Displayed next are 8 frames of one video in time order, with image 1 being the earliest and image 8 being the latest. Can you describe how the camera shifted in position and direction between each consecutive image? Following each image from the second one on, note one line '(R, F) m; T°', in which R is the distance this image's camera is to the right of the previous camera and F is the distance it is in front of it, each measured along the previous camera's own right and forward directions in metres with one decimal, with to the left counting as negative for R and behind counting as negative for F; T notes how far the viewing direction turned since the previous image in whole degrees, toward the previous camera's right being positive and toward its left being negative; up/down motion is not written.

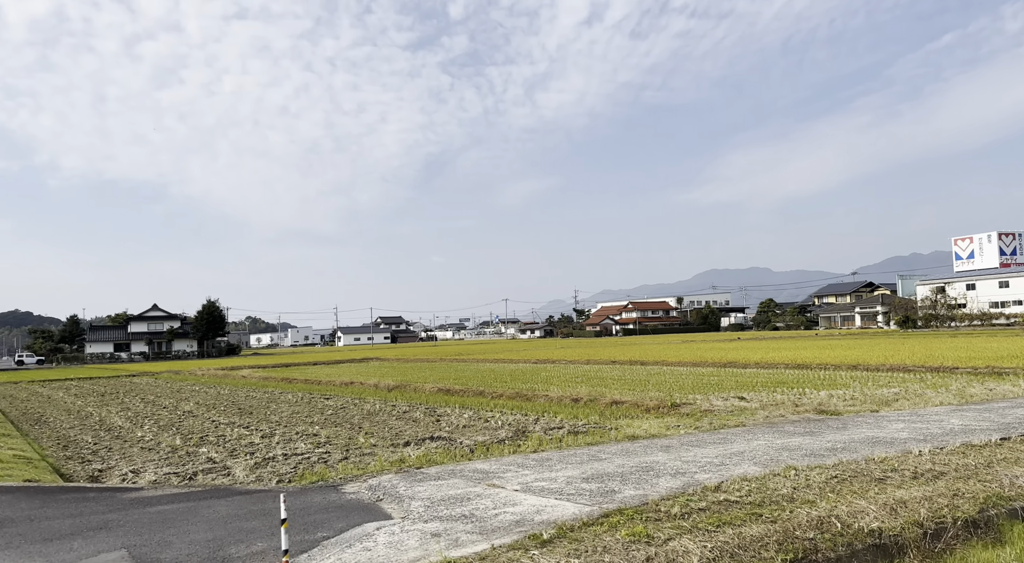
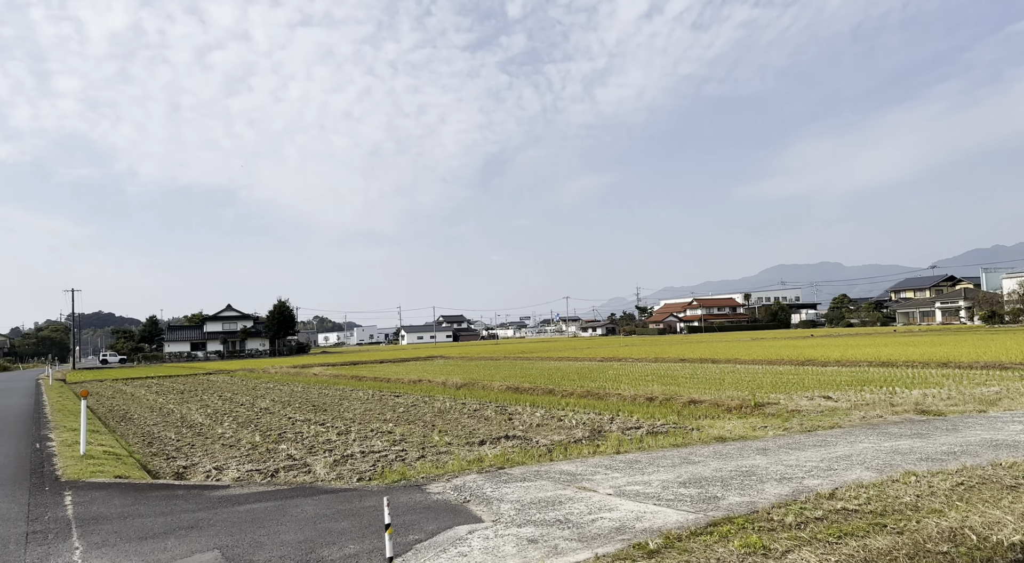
(-0.2, +0.2) m; -5°
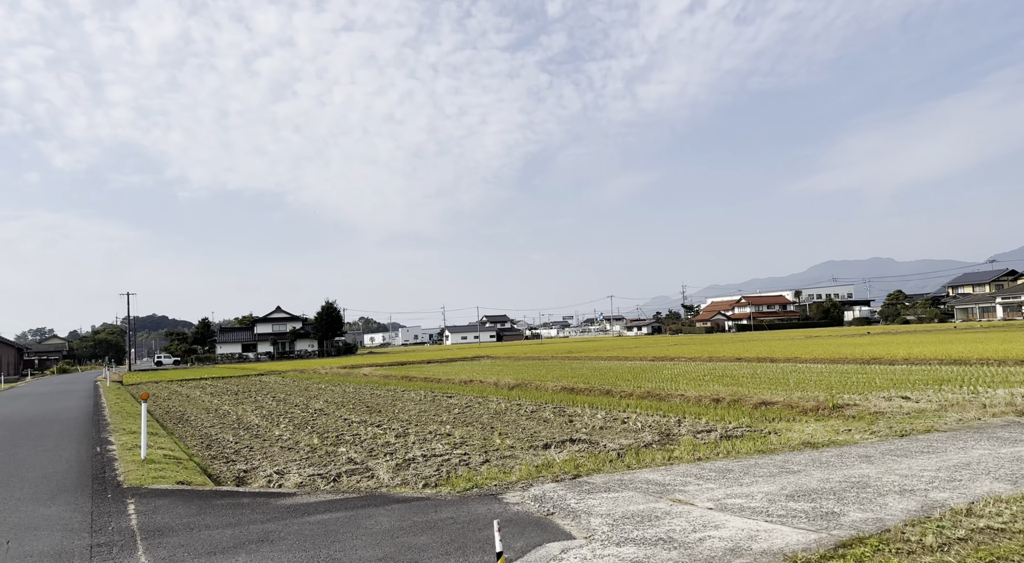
(-0.3, +0.4) m; -3°
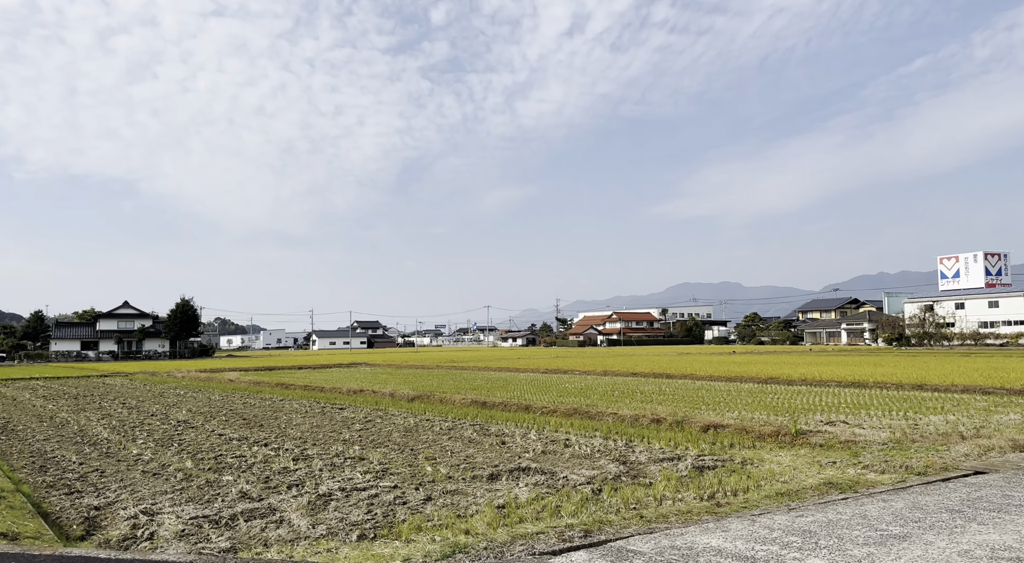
(-0.9, +1.8) m; +10°
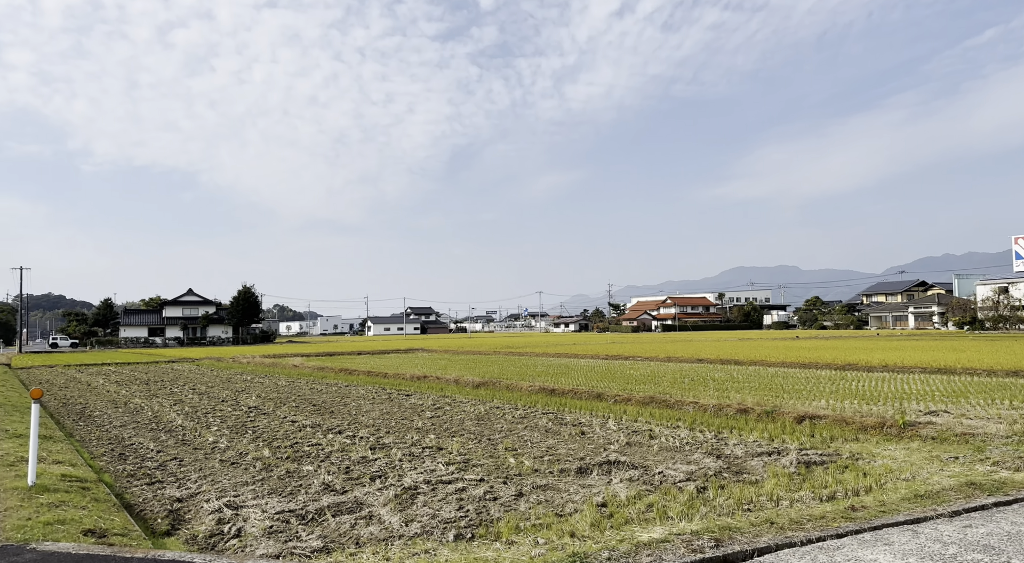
(-0.4, +0.5) m; -4°
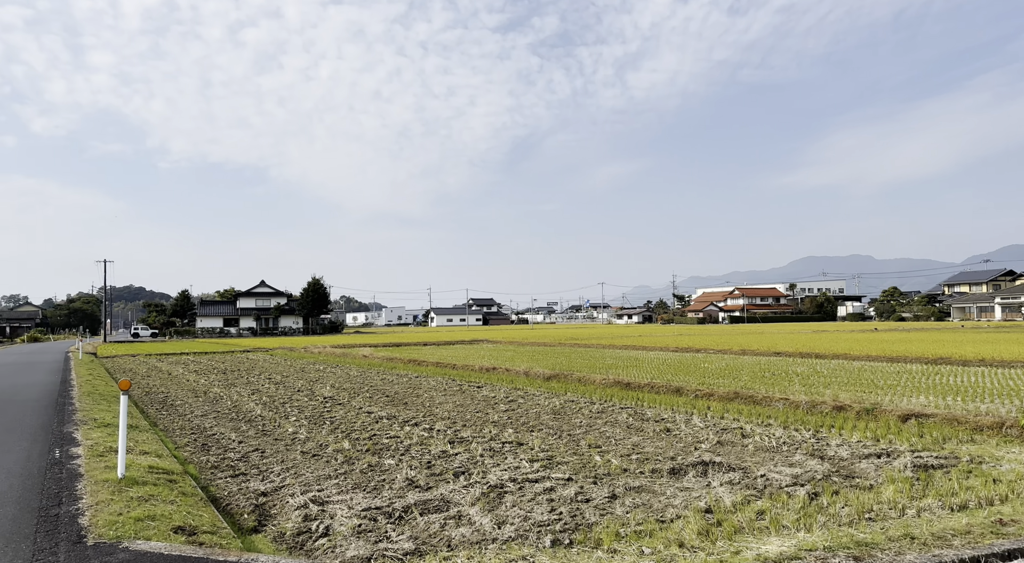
(-0.3, +0.4) m; -5°
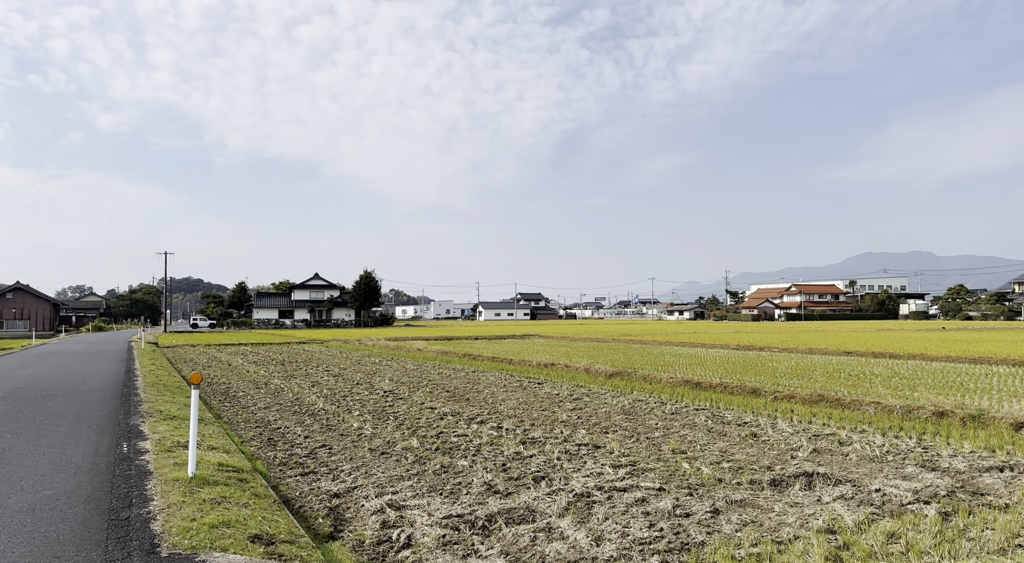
(-0.4, +0.5) m; -4°
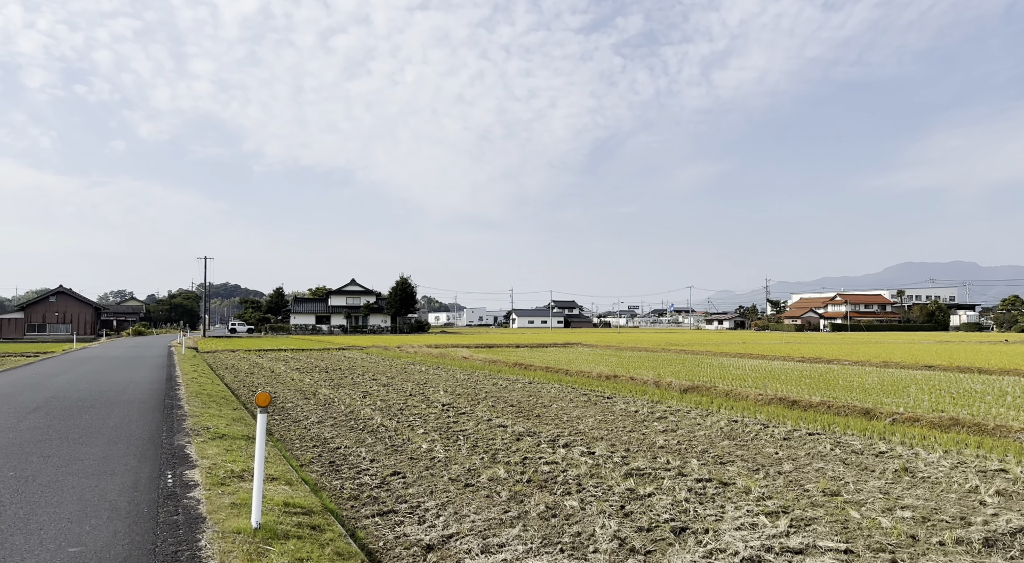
(-0.8, +1.4) m; -3°
